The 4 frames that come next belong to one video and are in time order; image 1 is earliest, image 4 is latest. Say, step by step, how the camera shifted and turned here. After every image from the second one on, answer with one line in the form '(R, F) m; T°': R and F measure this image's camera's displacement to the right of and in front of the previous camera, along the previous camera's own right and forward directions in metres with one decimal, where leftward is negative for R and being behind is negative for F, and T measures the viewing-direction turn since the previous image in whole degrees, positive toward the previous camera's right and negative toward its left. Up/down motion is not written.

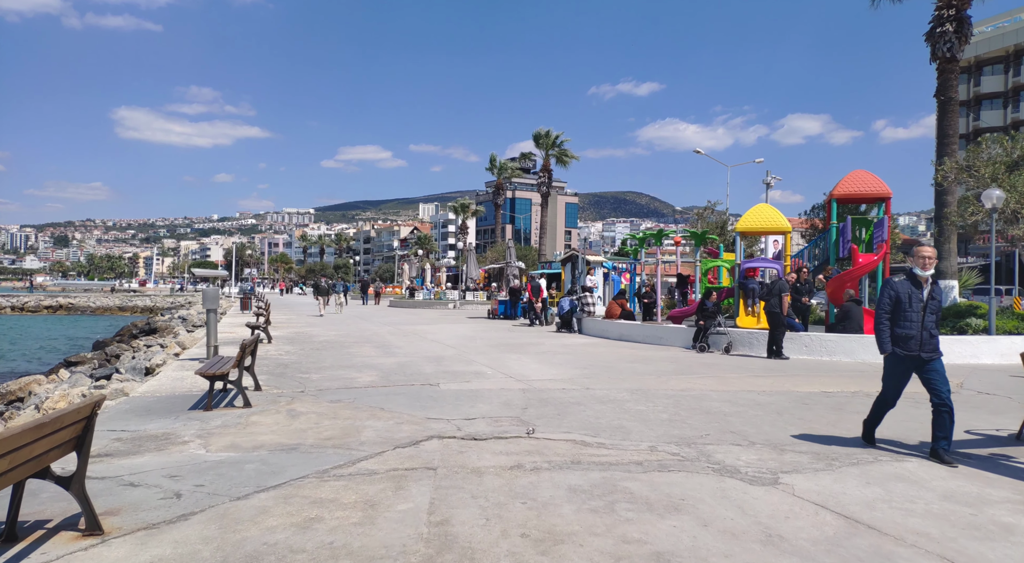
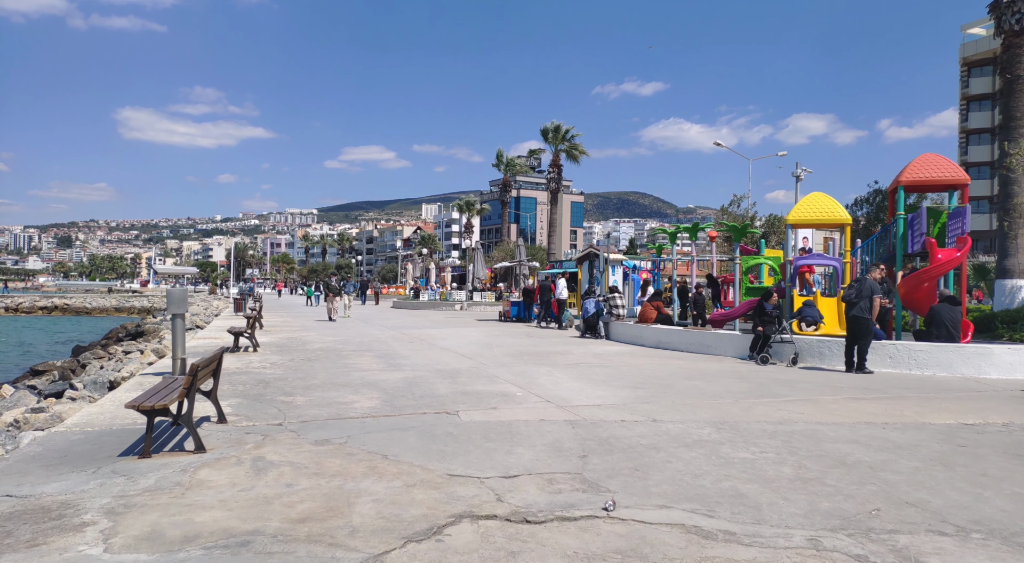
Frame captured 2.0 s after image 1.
(-0.4, +2.2) m; 0°
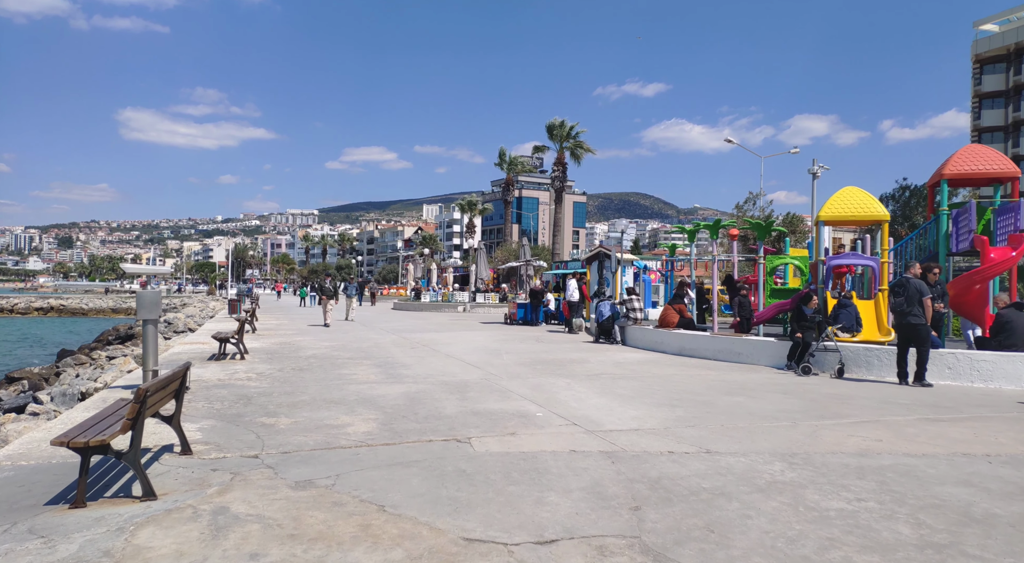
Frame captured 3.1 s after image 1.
(-0.2, +1.2) m; 0°
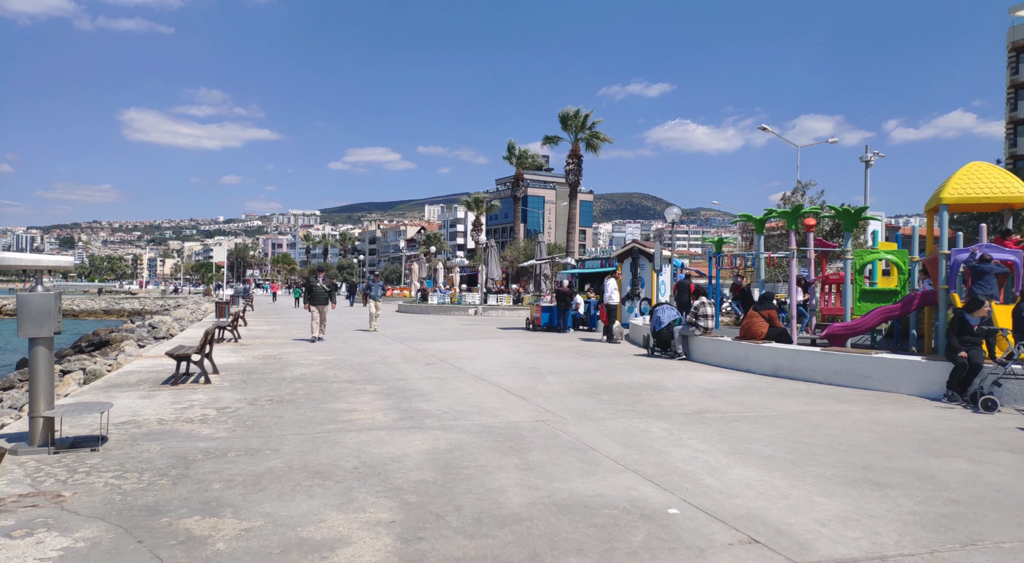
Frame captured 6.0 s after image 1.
(-0.7, +3.2) m; 0°
